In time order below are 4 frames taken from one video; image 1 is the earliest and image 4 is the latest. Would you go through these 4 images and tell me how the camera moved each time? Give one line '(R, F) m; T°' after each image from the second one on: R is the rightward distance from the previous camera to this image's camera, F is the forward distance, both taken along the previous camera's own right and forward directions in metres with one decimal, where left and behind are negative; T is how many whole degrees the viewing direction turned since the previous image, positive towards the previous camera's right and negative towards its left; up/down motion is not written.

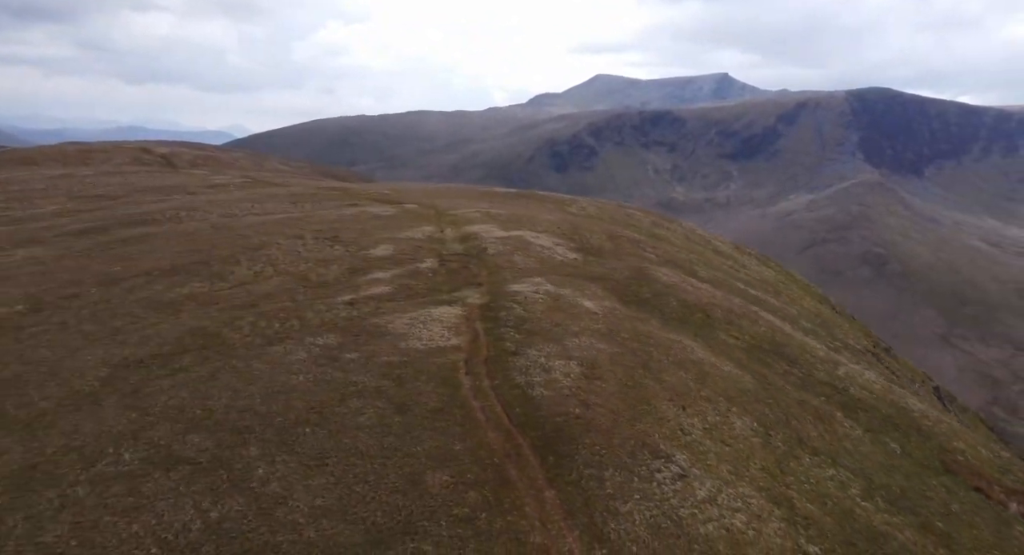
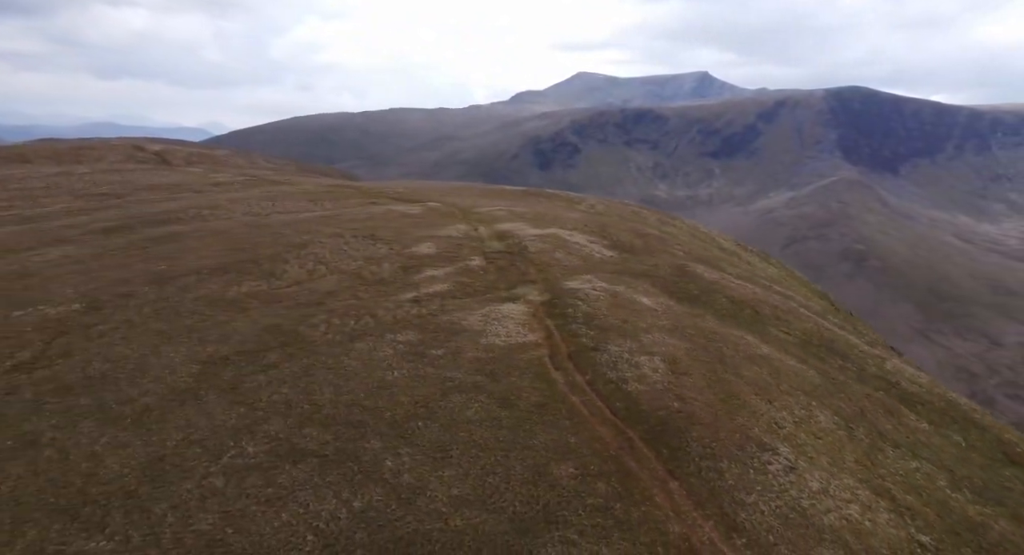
(-3.5, -0.4) m; 0°
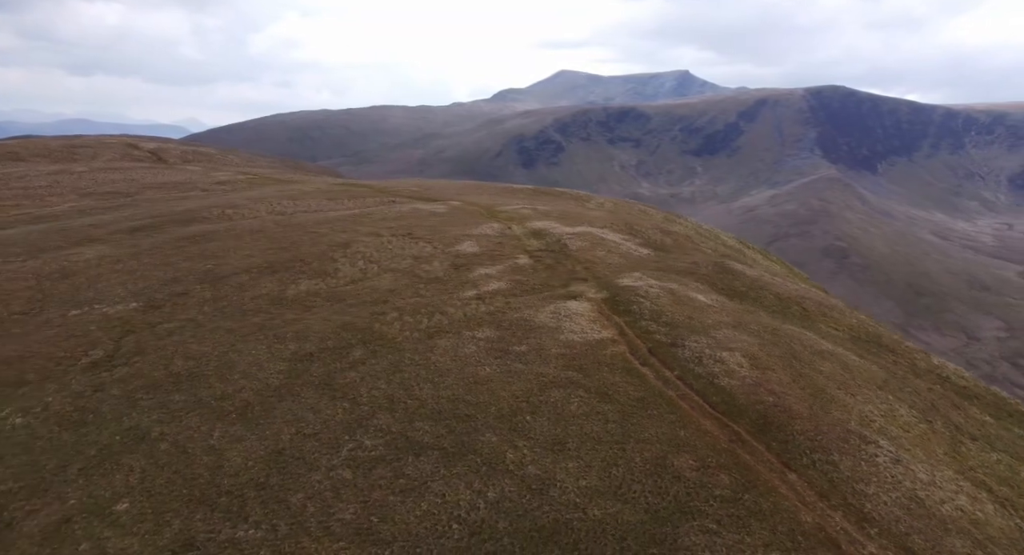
(-3.5, -0.4) m; 0°
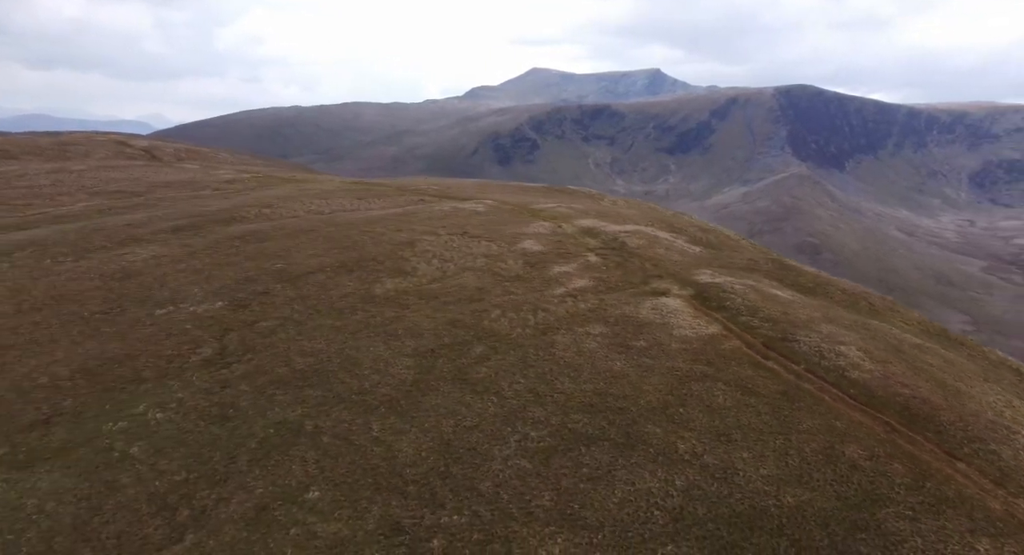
(-5.1, -0.7) m; 0°
